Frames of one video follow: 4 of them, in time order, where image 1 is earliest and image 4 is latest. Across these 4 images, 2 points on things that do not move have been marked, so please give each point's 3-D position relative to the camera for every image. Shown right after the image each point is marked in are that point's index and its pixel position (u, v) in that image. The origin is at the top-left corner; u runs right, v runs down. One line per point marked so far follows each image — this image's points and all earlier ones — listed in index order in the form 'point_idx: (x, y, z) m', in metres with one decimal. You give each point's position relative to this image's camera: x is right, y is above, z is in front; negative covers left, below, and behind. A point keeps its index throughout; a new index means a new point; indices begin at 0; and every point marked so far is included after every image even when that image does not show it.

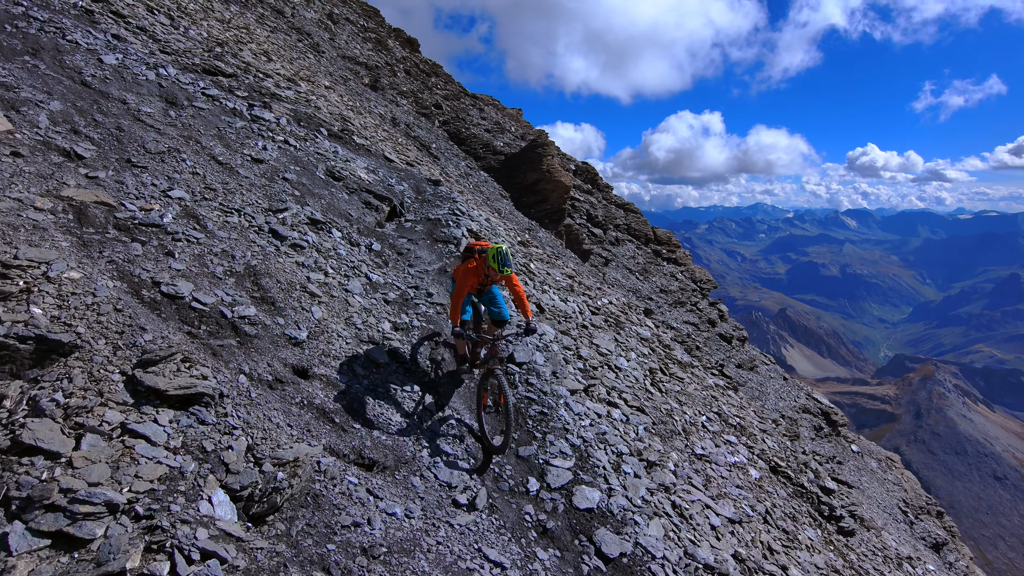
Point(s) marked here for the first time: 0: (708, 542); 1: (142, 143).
0: (+2.8, -3.6, +9.4) m
1: (-6.3, +2.5, +11.1) m
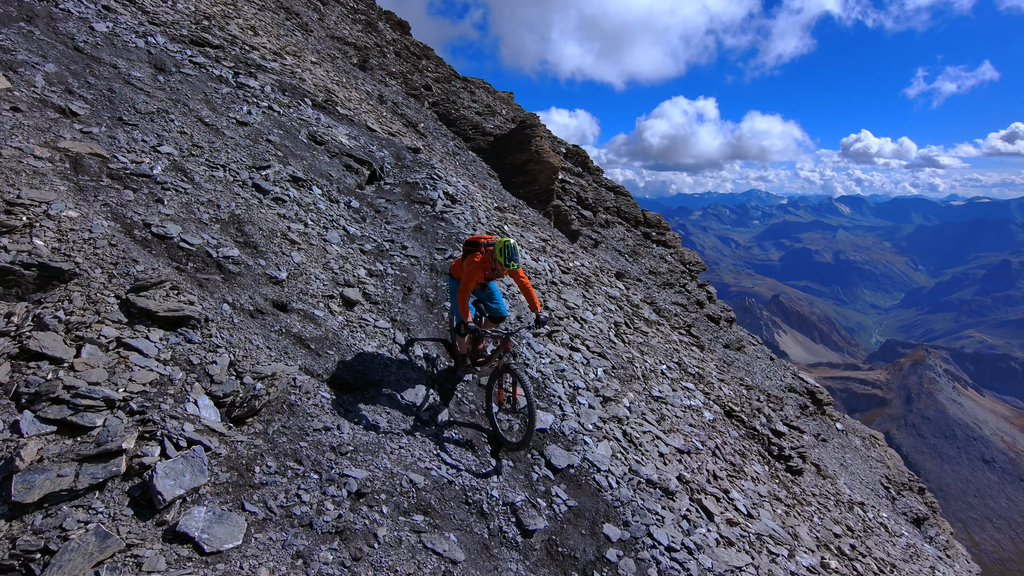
0: (+2.2, -2.8, +10.3) m
1: (-6.9, +3.4, +11.8) m
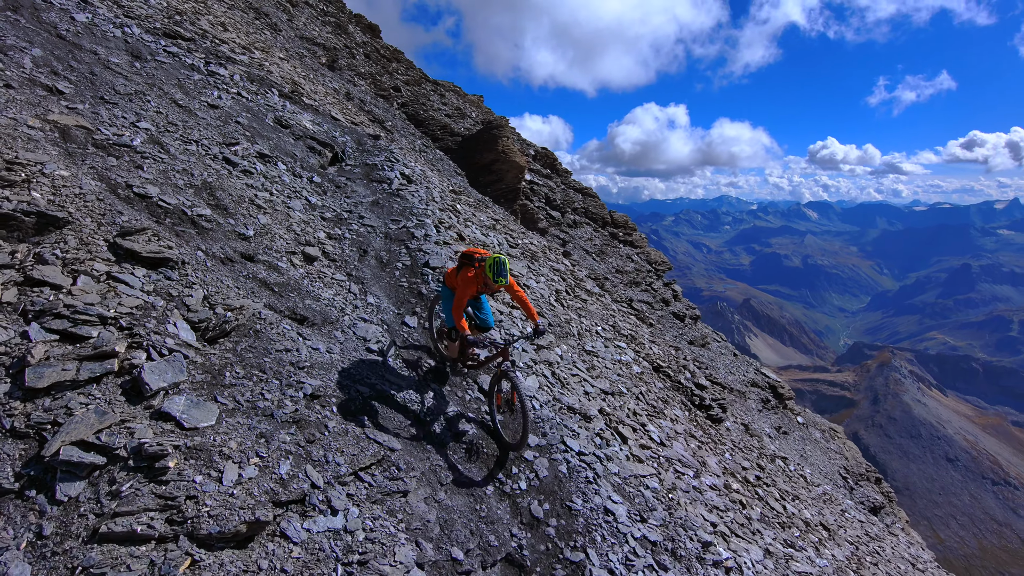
0: (+1.2, -2.0, +11.9) m
1: (-8.1, +4.1, +13.1) m
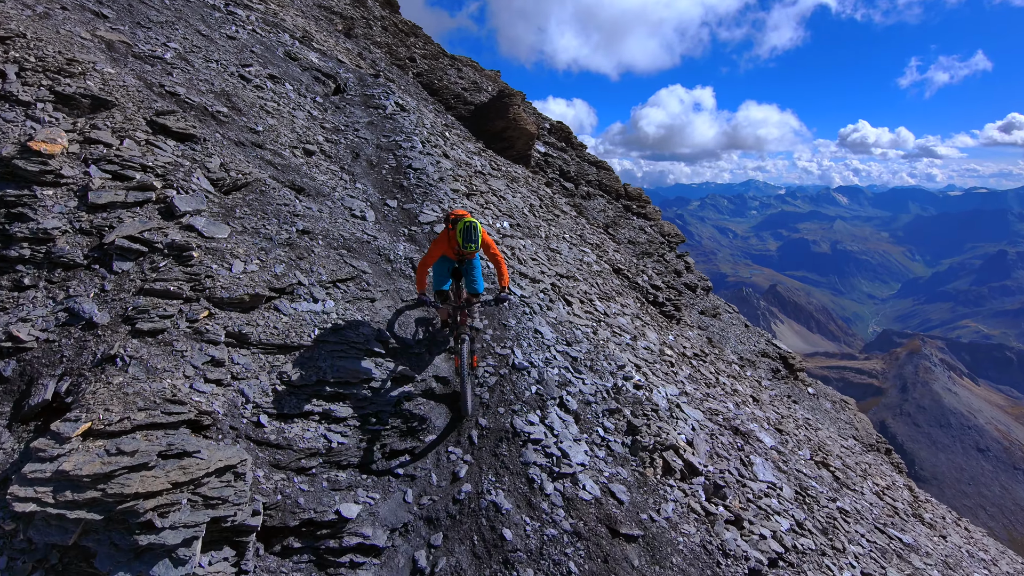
0: (+0.4, +0.4, +14.2) m
1: (-8.8, +6.5, +15.5) m
